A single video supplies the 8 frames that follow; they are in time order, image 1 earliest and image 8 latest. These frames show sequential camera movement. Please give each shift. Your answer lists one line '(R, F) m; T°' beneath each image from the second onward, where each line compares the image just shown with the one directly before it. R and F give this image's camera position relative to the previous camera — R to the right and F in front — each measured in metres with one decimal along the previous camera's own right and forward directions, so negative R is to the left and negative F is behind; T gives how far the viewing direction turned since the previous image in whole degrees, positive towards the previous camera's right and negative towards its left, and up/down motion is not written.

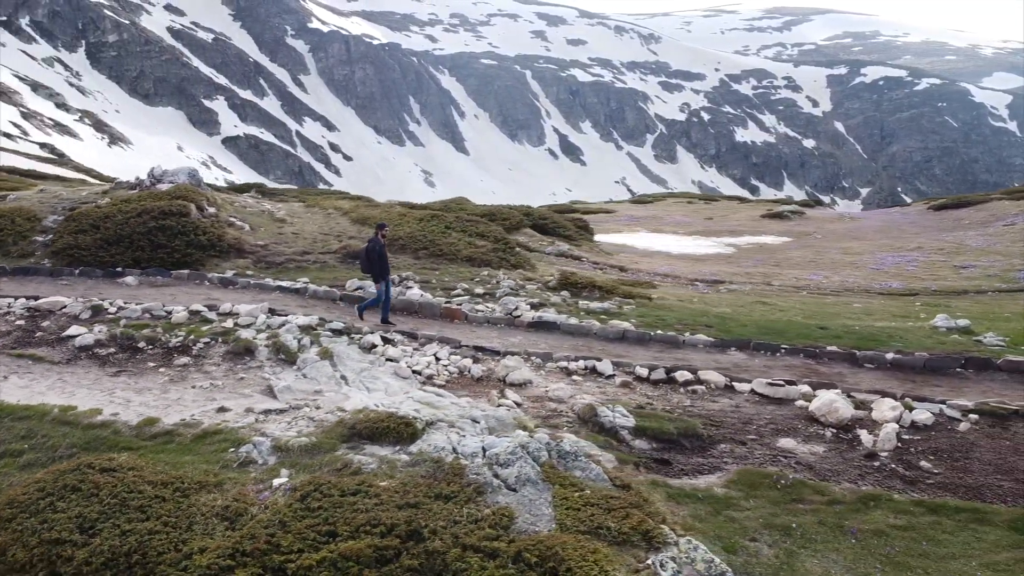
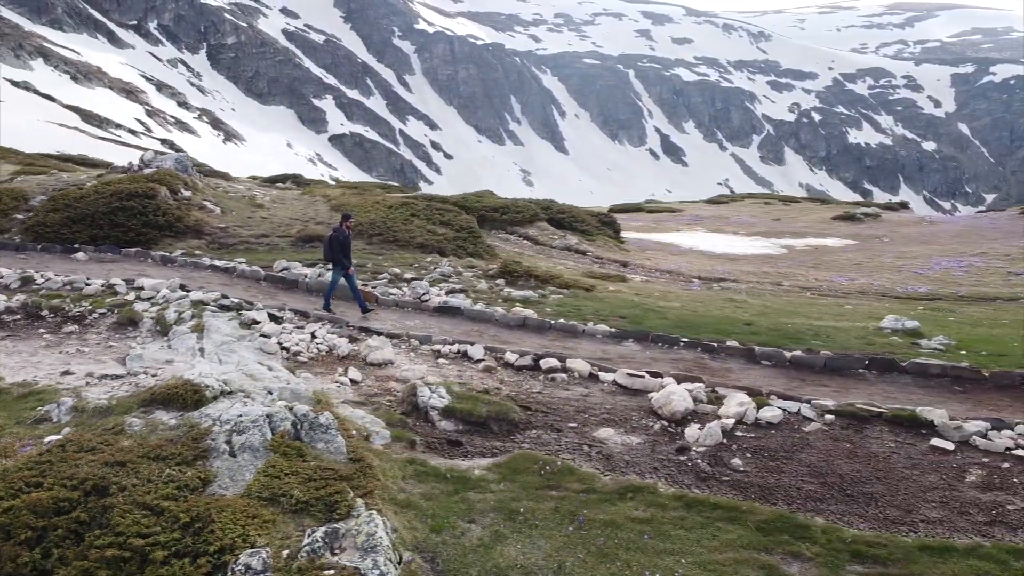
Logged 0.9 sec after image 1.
(+4.6, +0.4) m; -7°
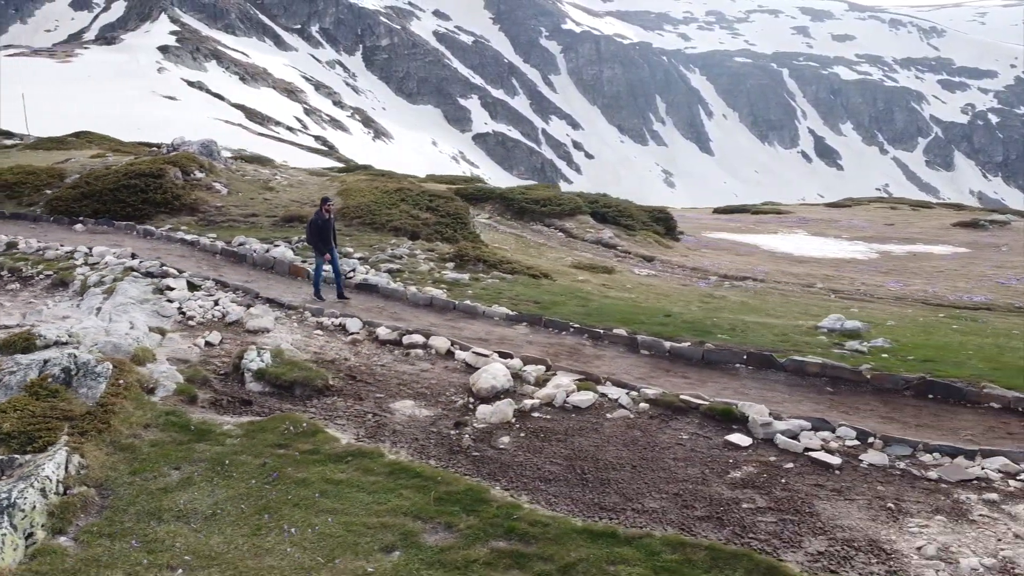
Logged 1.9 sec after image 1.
(+5.4, +0.4) m; -10°
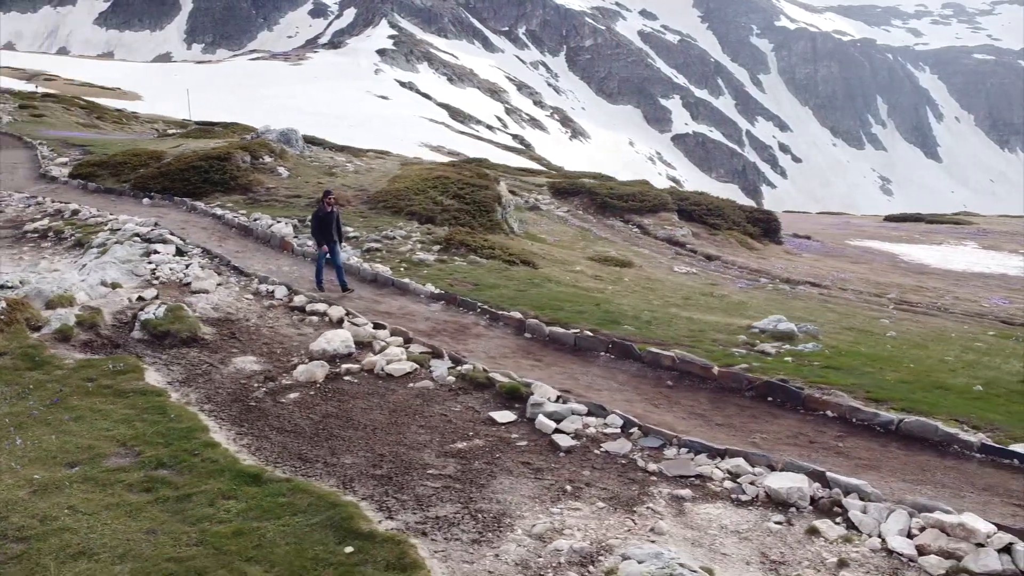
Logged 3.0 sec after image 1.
(+6.2, +0.3) m; -14°
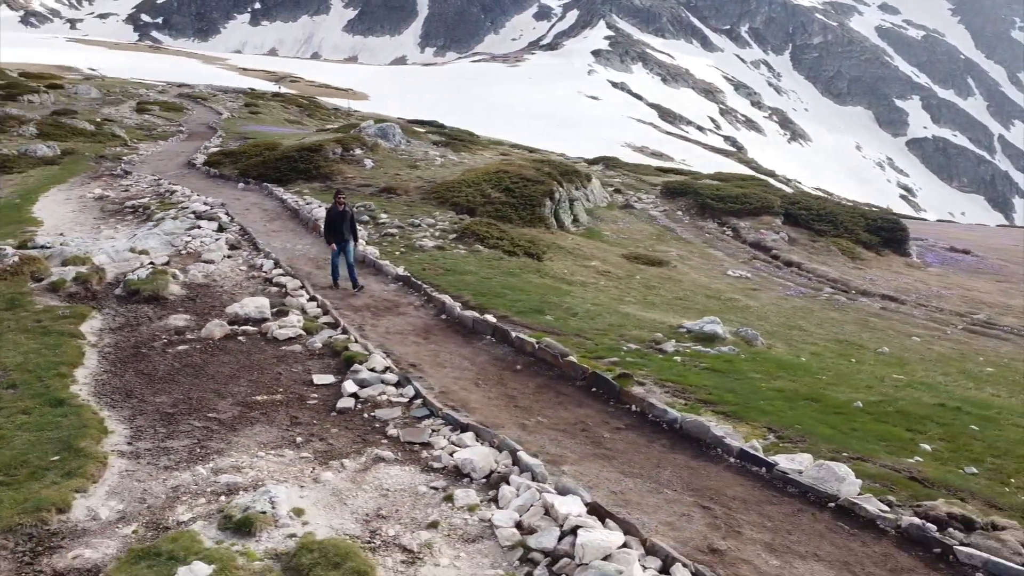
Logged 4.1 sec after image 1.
(+6.1, 0.0) m; -15°
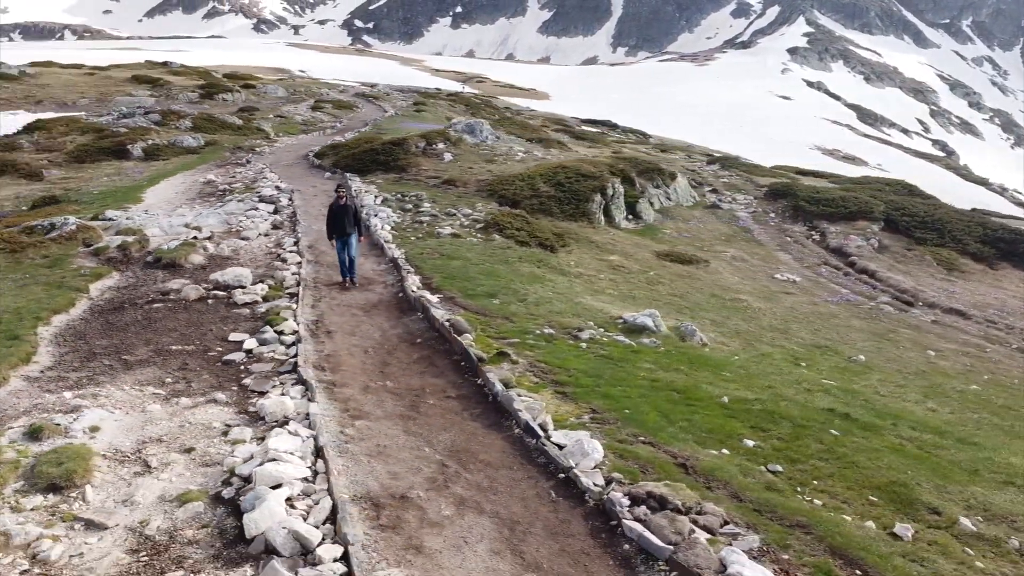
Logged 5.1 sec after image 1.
(+5.2, -0.4) m; -13°
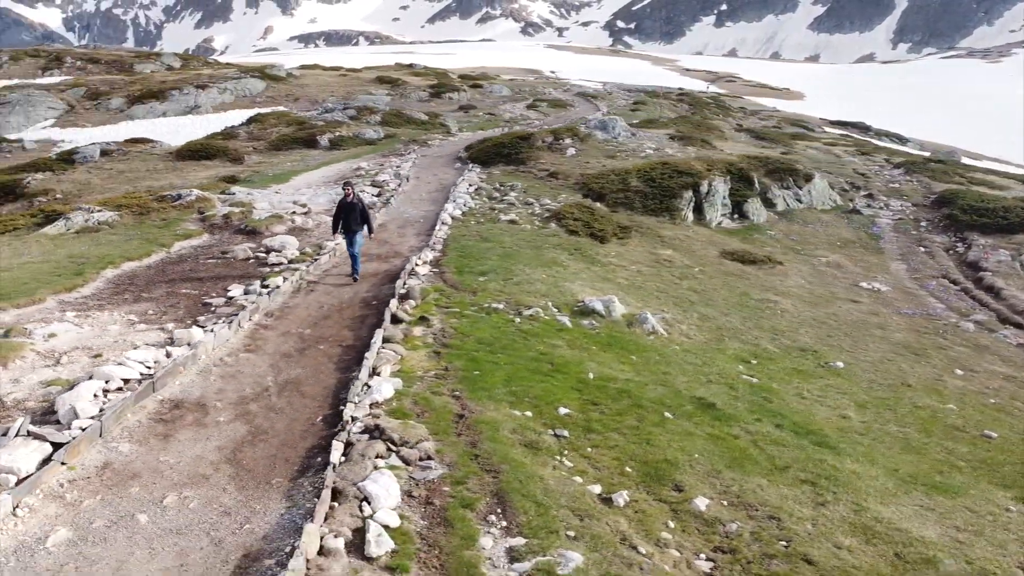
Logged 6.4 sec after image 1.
(+6.3, -0.5) m; -17°
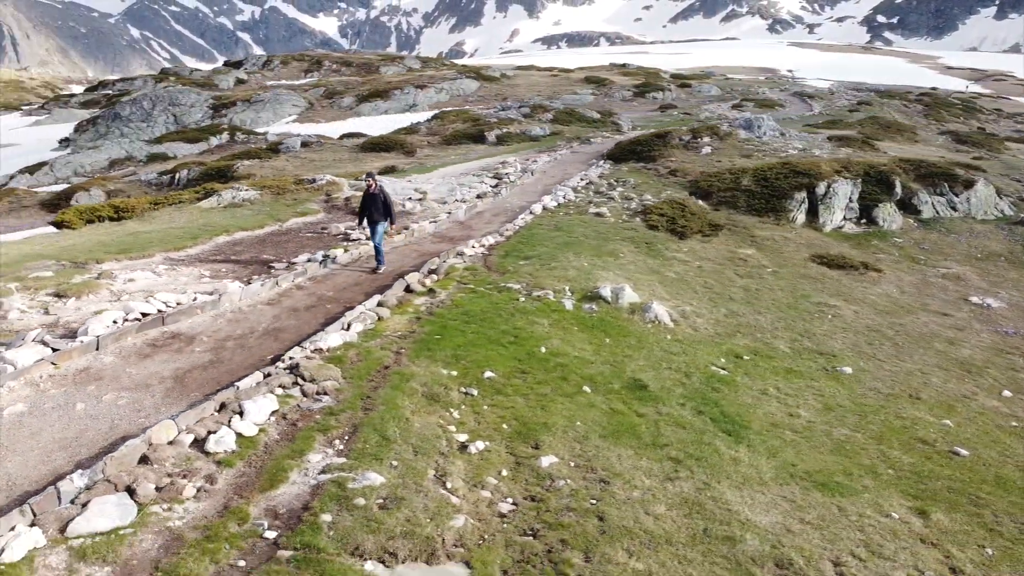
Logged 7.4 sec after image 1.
(+4.9, -0.7) m; -16°
